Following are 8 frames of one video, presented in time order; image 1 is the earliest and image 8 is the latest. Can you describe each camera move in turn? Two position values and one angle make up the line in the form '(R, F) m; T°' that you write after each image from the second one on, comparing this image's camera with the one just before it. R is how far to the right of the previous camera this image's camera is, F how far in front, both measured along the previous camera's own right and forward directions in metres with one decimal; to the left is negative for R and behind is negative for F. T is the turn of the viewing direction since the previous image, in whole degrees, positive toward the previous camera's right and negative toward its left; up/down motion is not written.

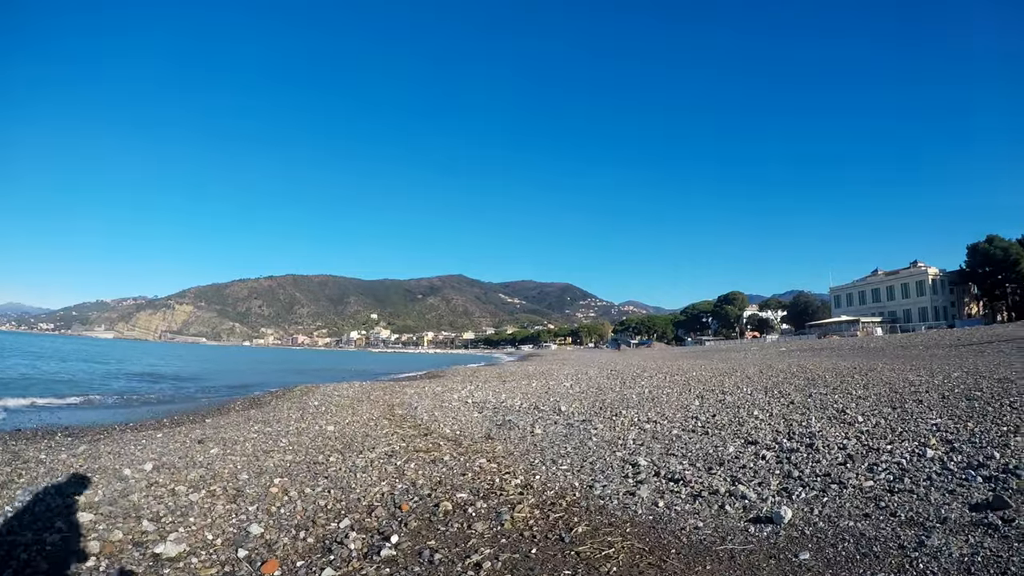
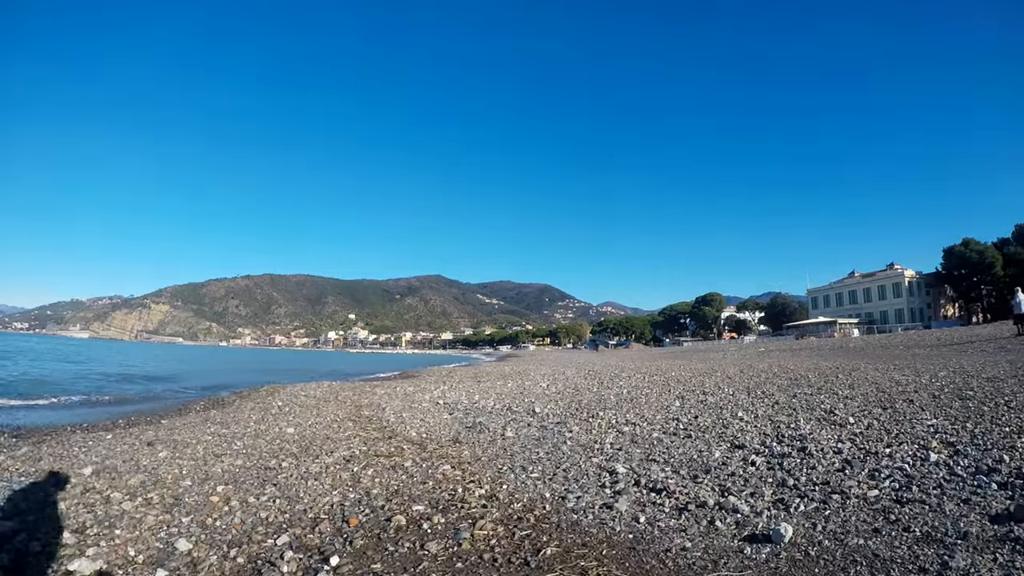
(+0.2, +0.8) m; +2°
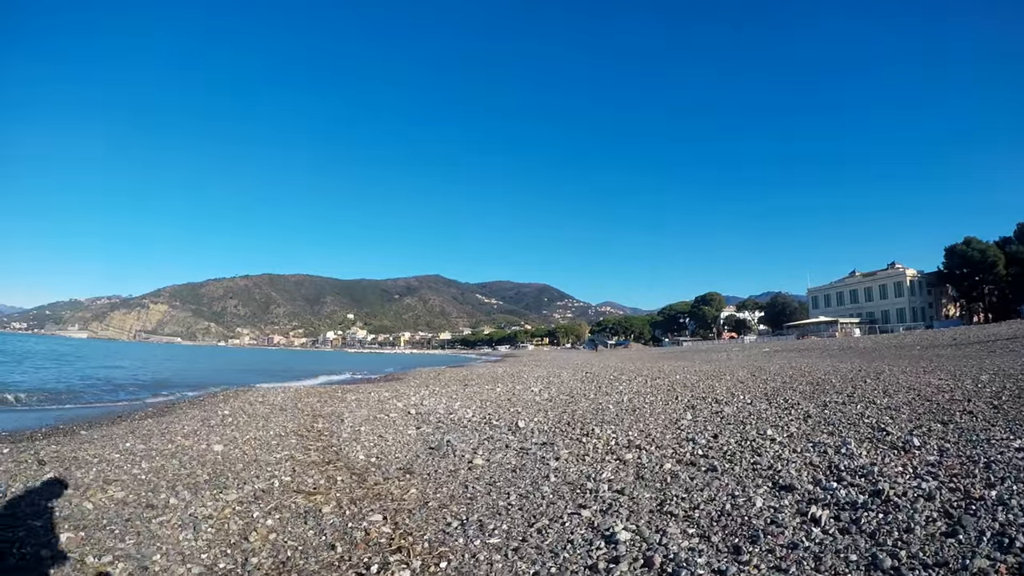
(+0.4, +2.4) m; 0°
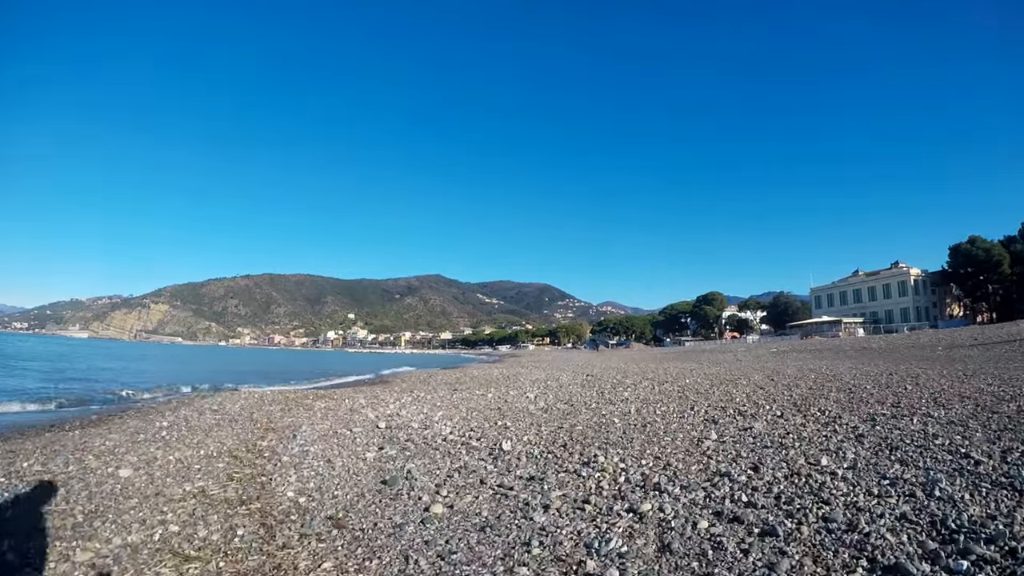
(+0.3, +2.2) m; 0°
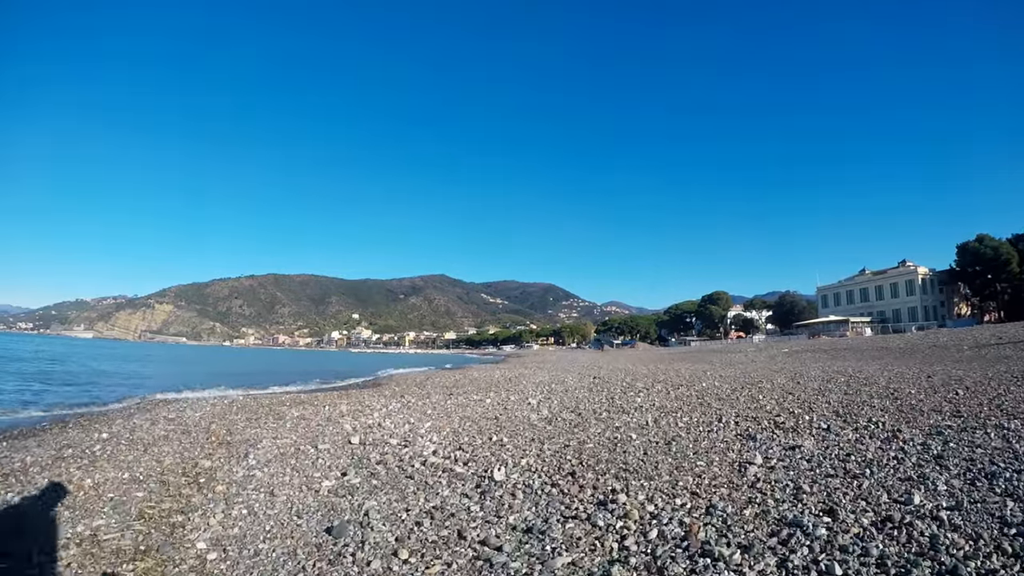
(+0.1, +1.9) m; 0°
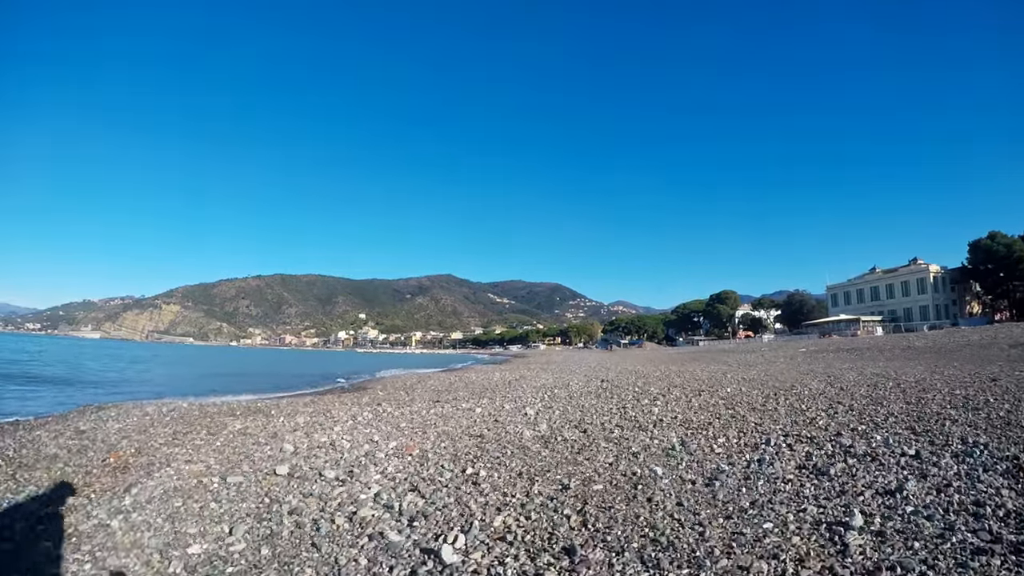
(+0.4, +2.7) m; -1°
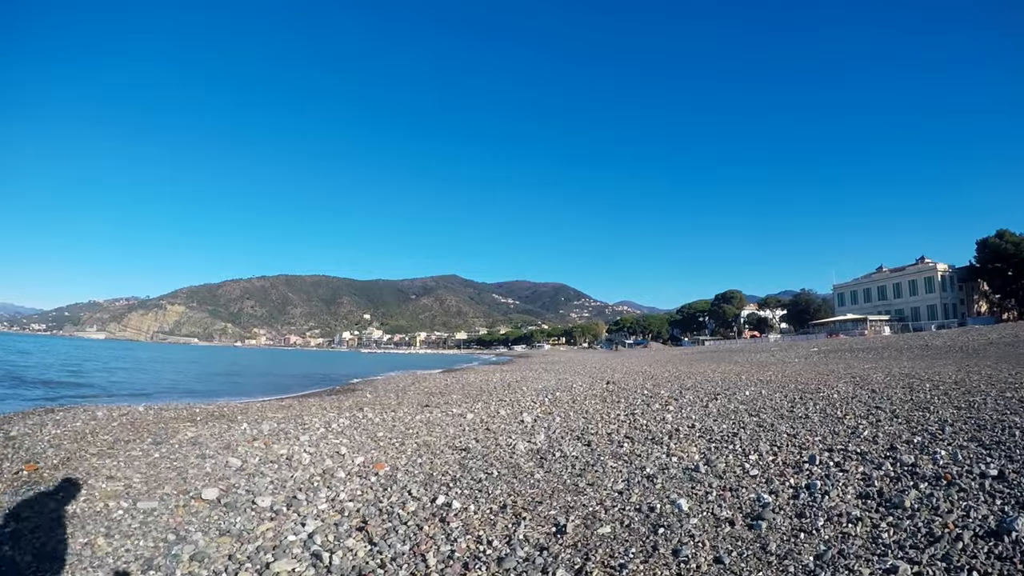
(+0.2, +1.6) m; 0°
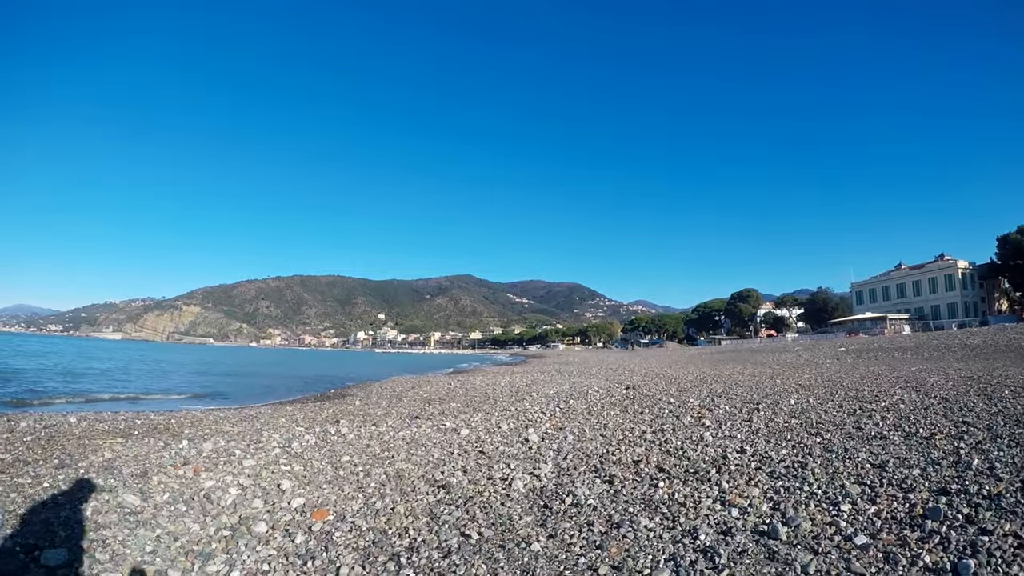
(+0.2, +2.3) m; -1°
